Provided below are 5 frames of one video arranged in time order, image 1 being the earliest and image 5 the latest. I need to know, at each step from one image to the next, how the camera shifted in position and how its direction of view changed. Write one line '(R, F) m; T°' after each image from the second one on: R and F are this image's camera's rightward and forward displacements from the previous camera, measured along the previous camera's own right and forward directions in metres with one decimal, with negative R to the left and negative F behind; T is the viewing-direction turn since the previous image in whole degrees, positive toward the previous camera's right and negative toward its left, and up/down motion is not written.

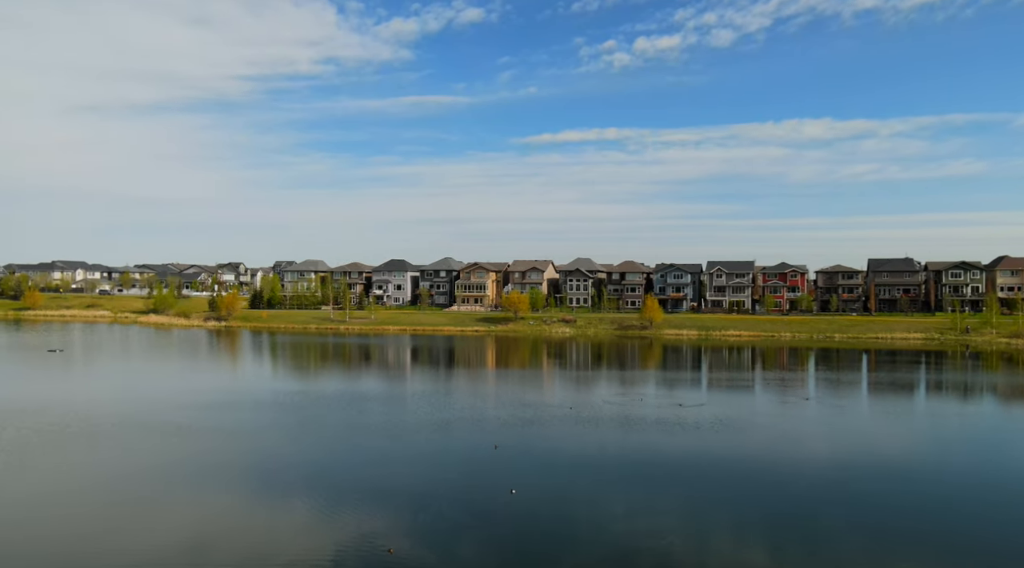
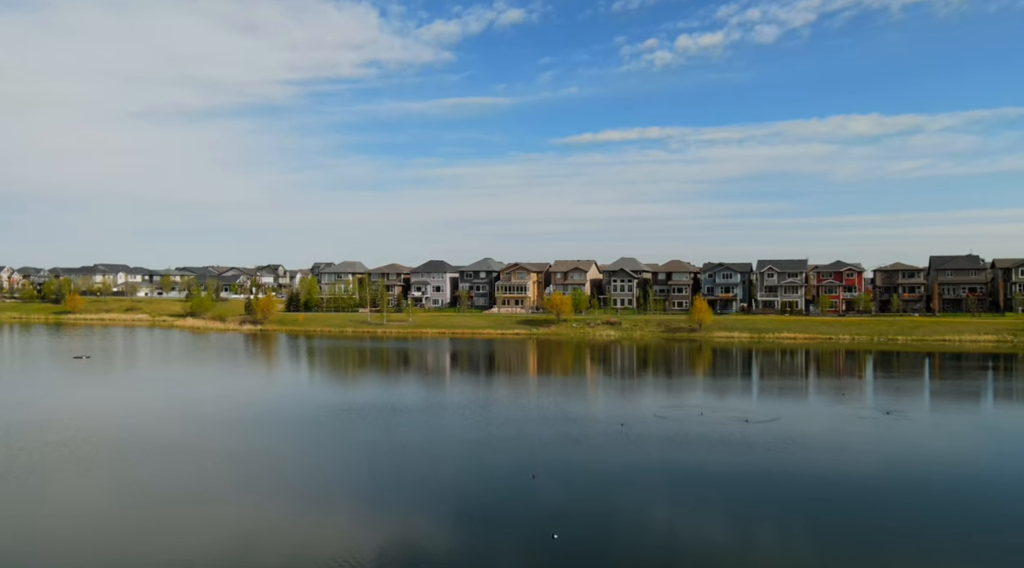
(0.0, +1.2) m; -3°
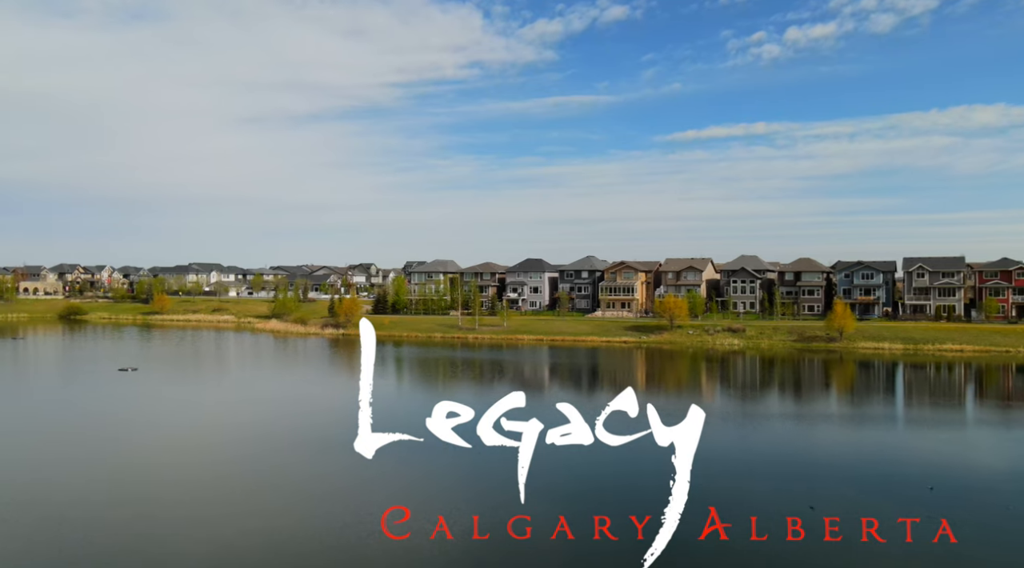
(-0.1, +3.6) m; -7°
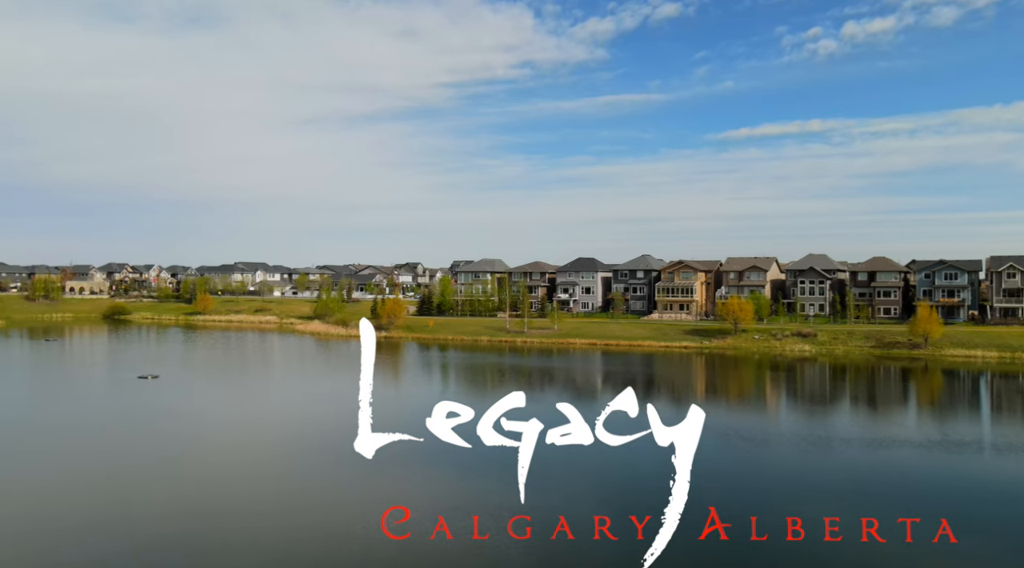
(0.0, +1.8) m; -3°
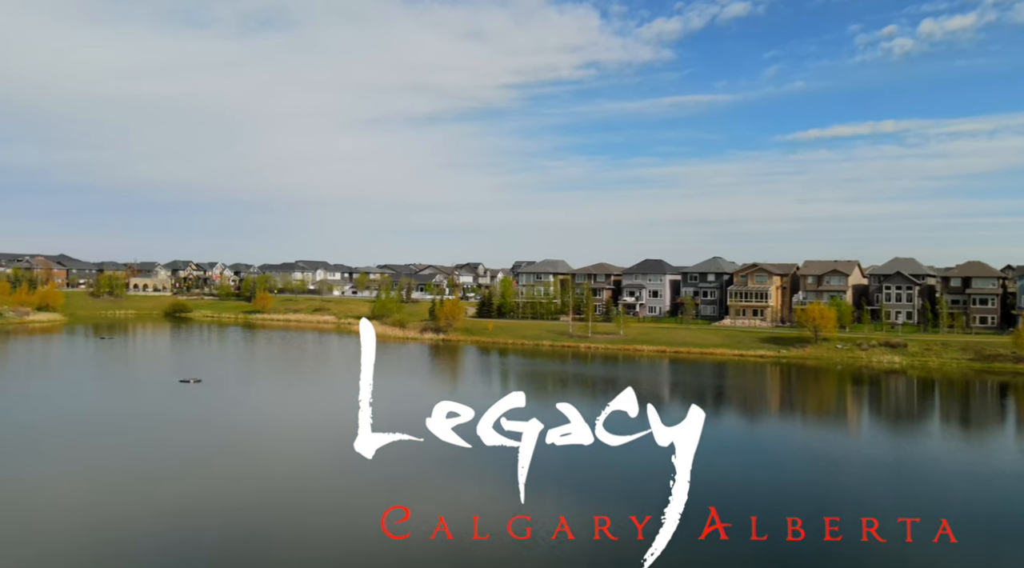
(0.0, +1.3) m; -4°
